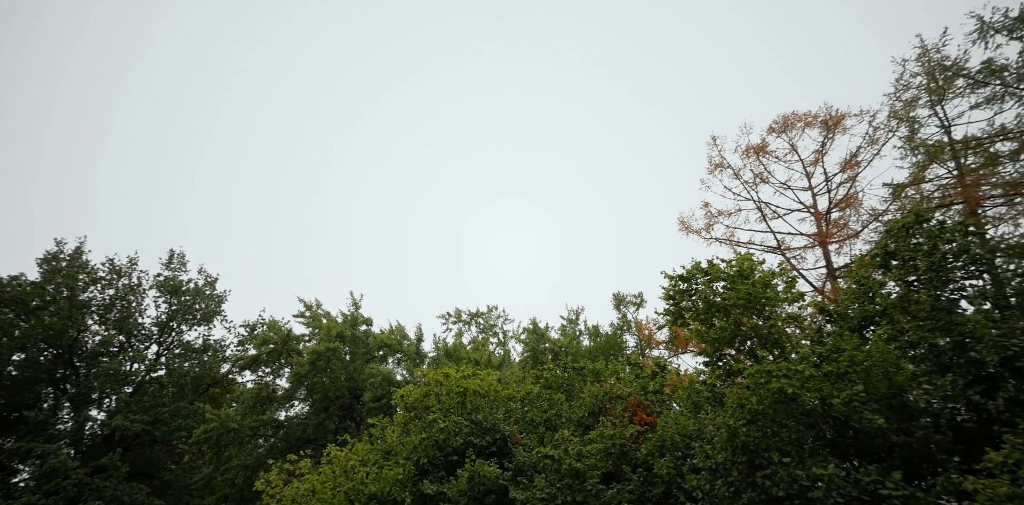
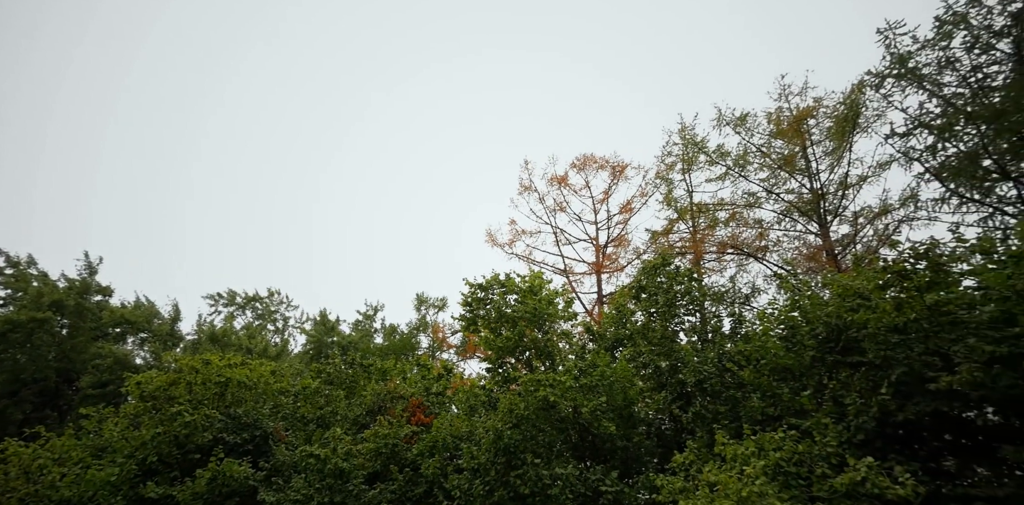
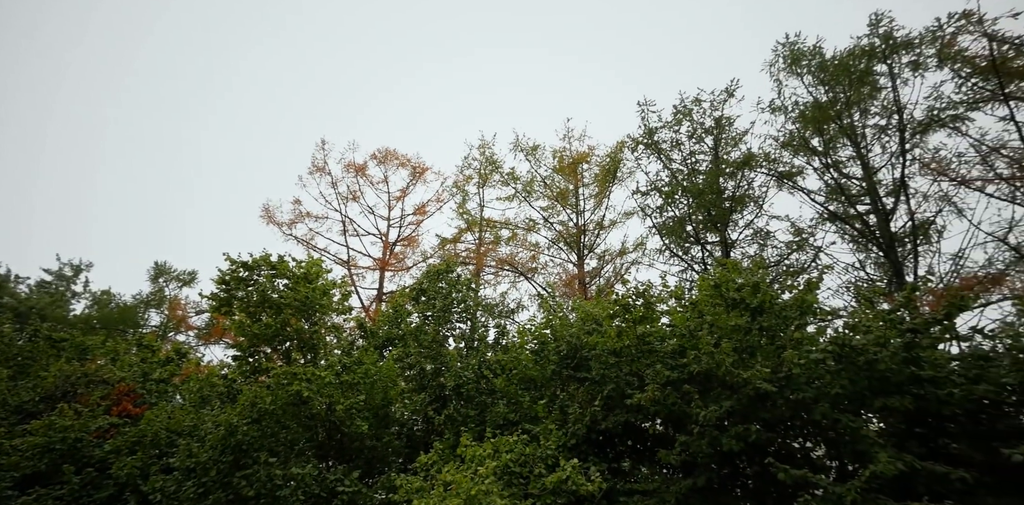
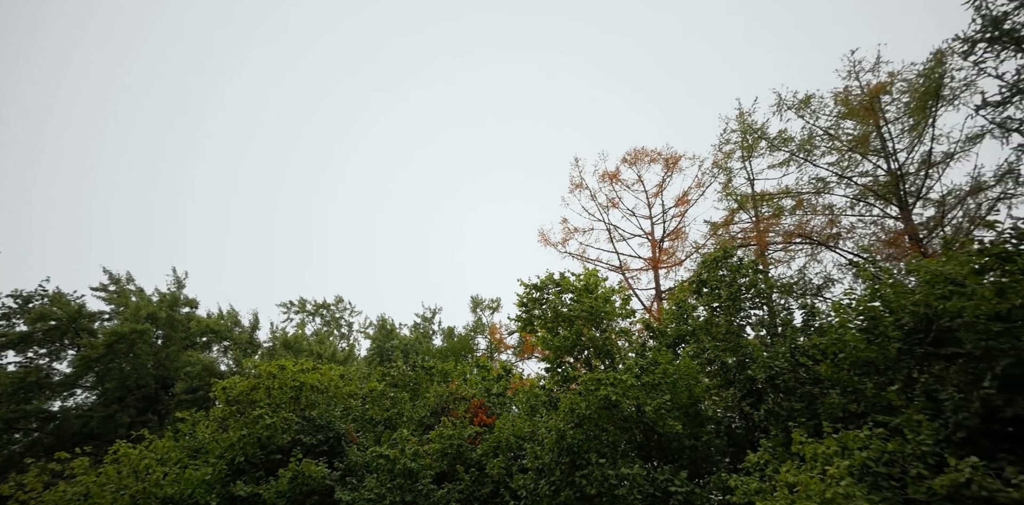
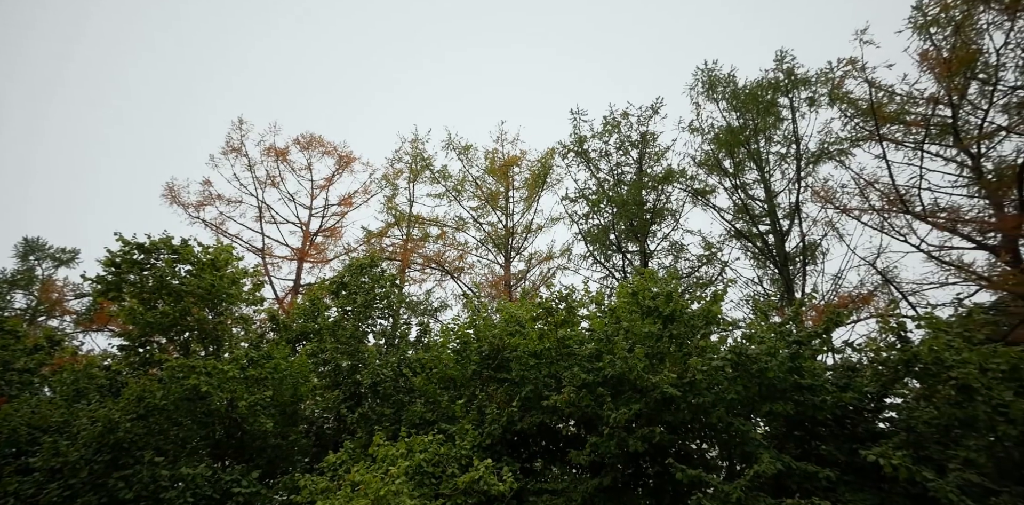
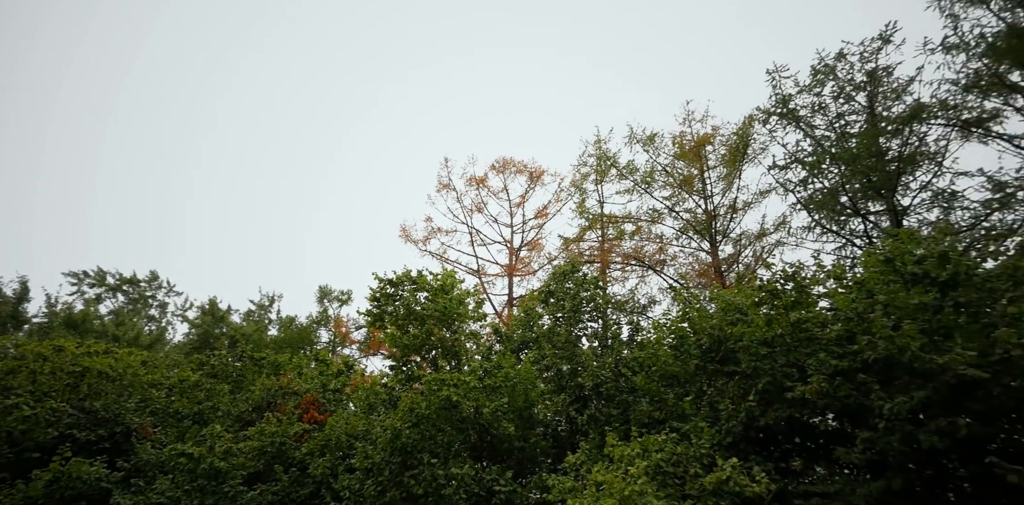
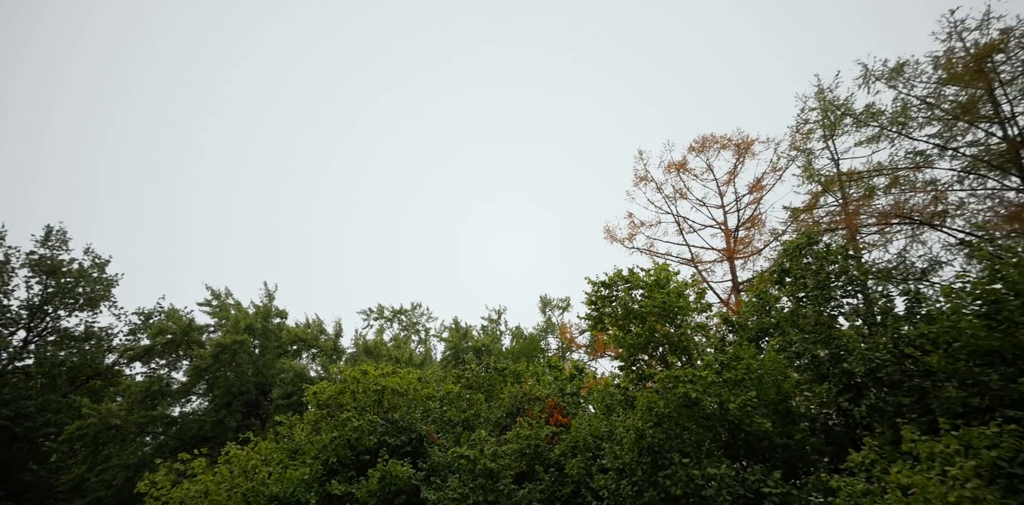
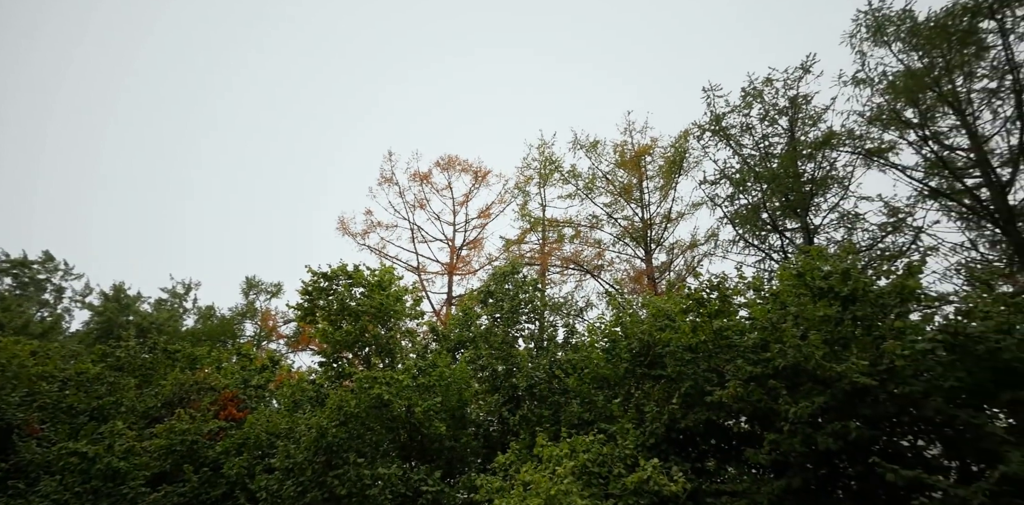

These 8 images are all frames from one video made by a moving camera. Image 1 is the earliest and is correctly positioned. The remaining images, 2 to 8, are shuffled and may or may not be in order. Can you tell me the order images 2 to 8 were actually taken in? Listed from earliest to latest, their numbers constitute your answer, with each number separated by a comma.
7, 4, 2, 6, 8, 3, 5
